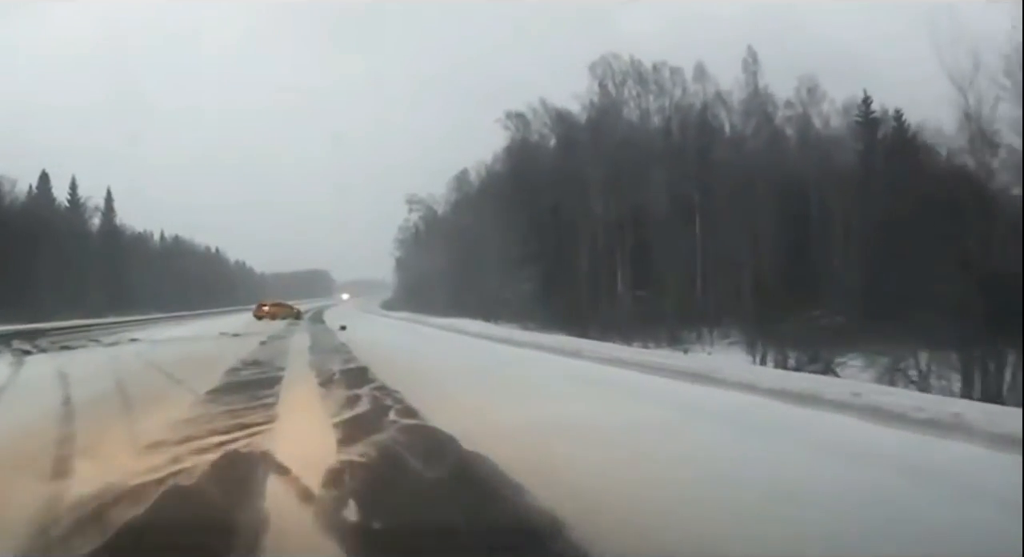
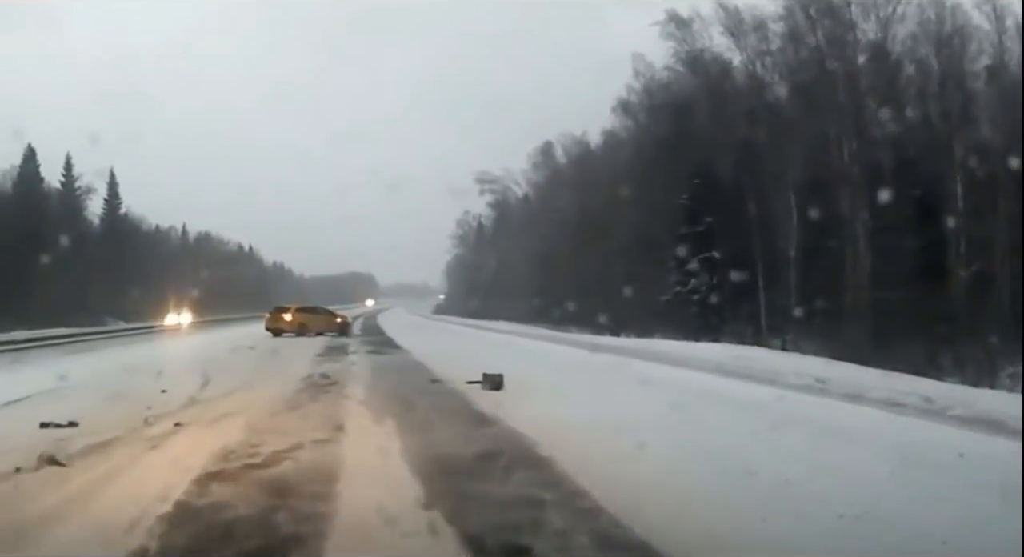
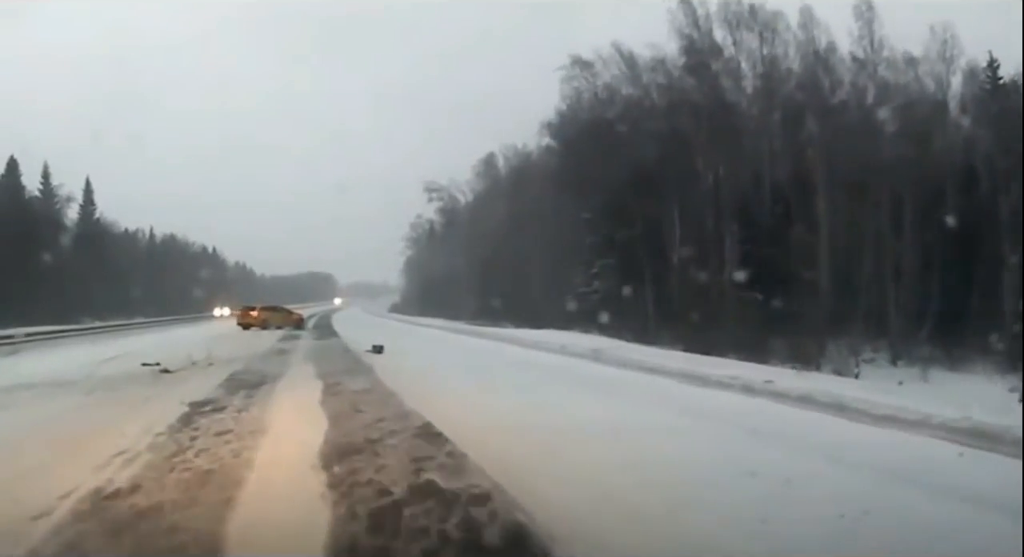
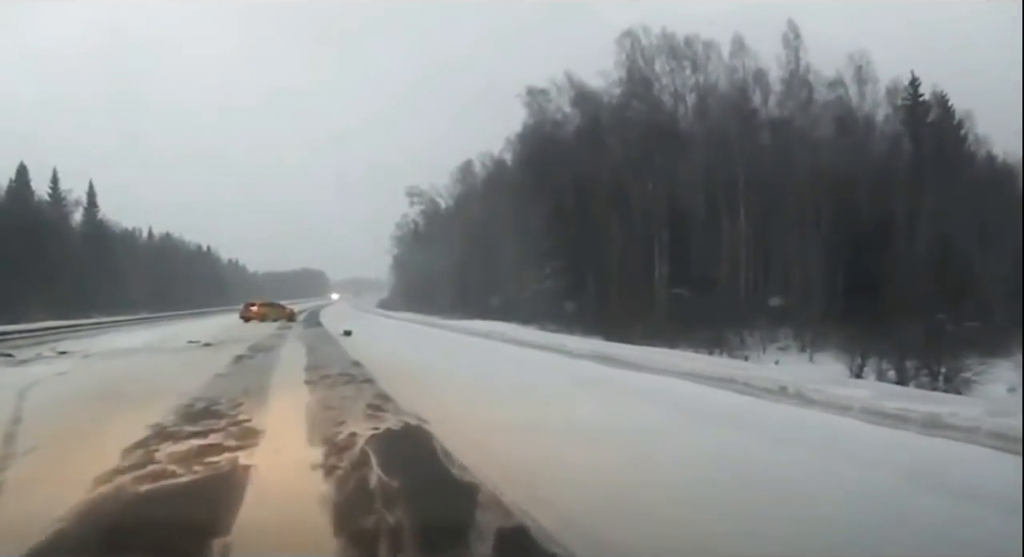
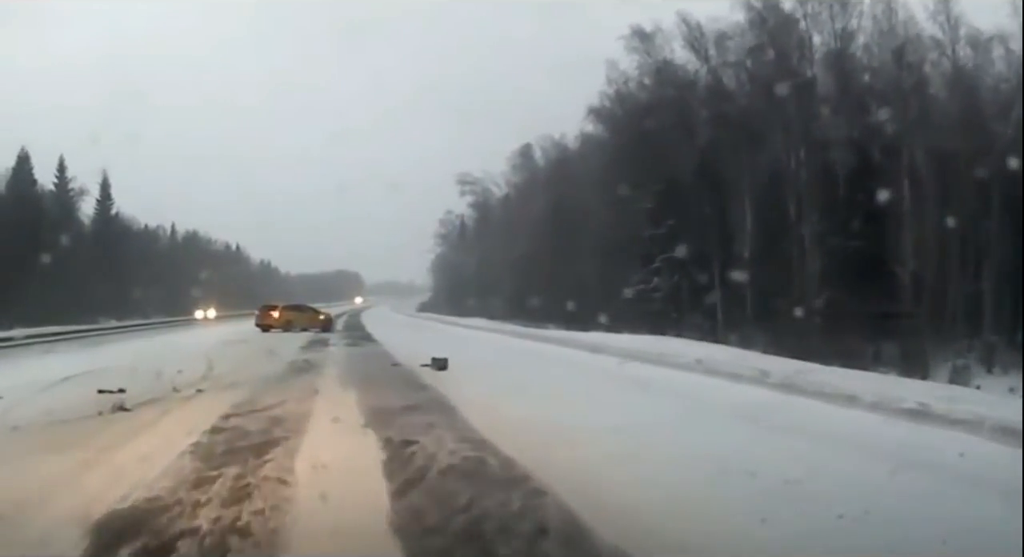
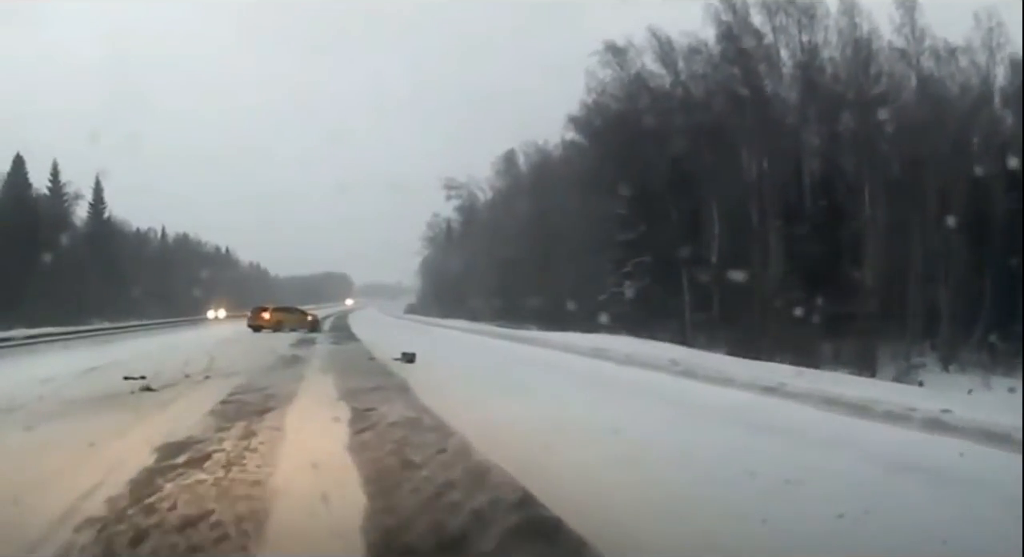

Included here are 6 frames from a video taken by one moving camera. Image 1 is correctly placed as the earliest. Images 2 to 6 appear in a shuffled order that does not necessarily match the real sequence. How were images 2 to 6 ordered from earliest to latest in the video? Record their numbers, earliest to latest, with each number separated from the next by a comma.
4, 3, 6, 5, 2
